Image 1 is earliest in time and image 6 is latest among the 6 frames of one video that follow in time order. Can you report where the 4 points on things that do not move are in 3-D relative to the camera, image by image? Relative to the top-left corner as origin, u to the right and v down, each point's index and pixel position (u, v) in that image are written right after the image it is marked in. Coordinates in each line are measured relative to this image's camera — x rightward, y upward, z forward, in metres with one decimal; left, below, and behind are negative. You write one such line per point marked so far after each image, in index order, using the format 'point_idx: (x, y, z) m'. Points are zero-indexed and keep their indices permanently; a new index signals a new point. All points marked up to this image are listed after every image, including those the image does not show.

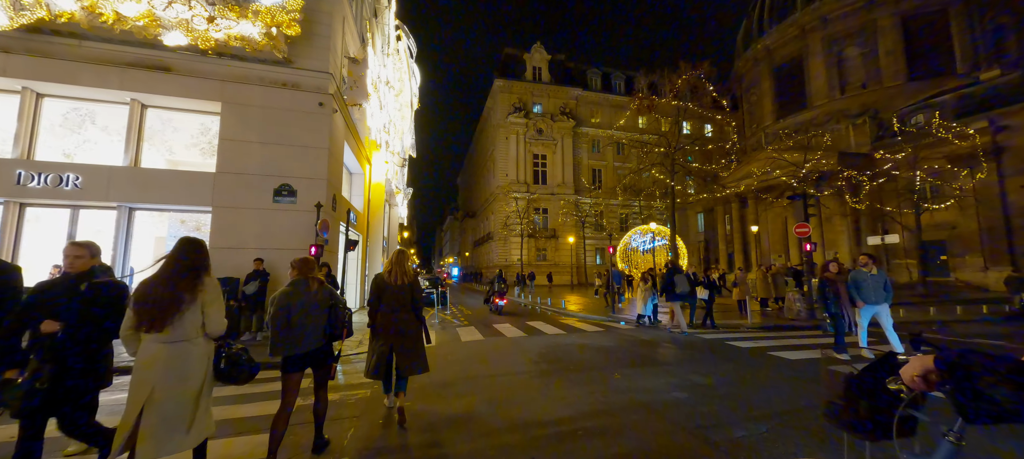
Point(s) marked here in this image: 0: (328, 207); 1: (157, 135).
0: (-5.6, +0.7, +11.1) m
1: (-10.0, +2.6, +10.1) m
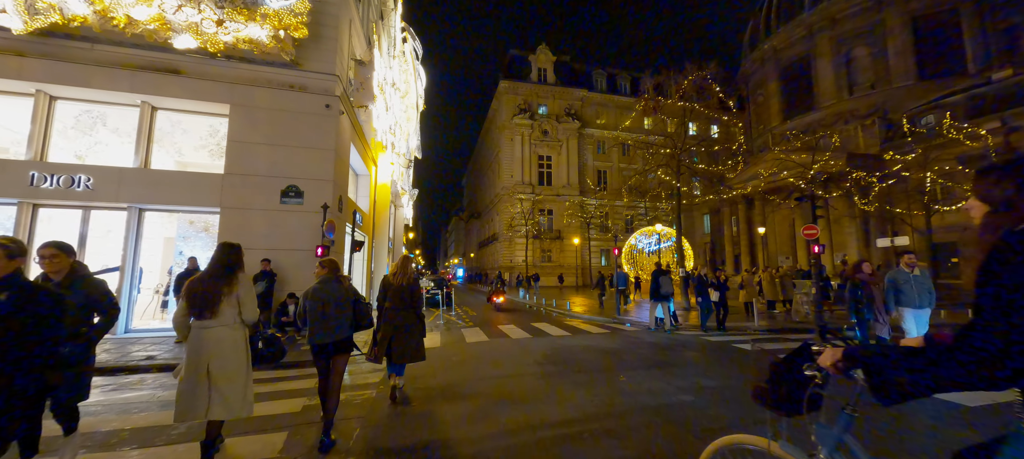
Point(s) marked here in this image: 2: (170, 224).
0: (-5.5, +0.7, +11.1) m
1: (-9.9, +2.6, +10.3) m
2: (-9.6, +0.2, +10.2) m
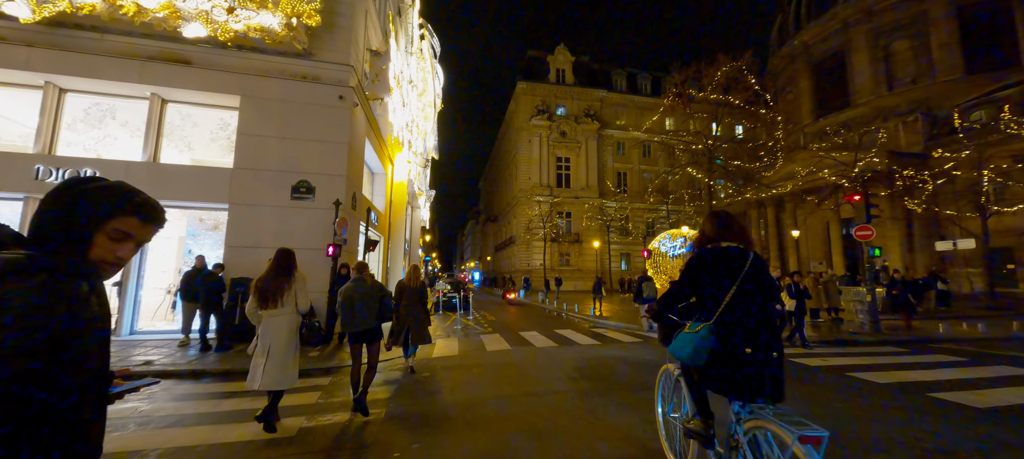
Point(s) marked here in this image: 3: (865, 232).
0: (-4.8, +0.7, +10.5) m
1: (-9.2, +2.7, +9.9) m
2: (-9.0, +0.2, +9.7) m
3: (+12.5, -0.1, +12.7) m
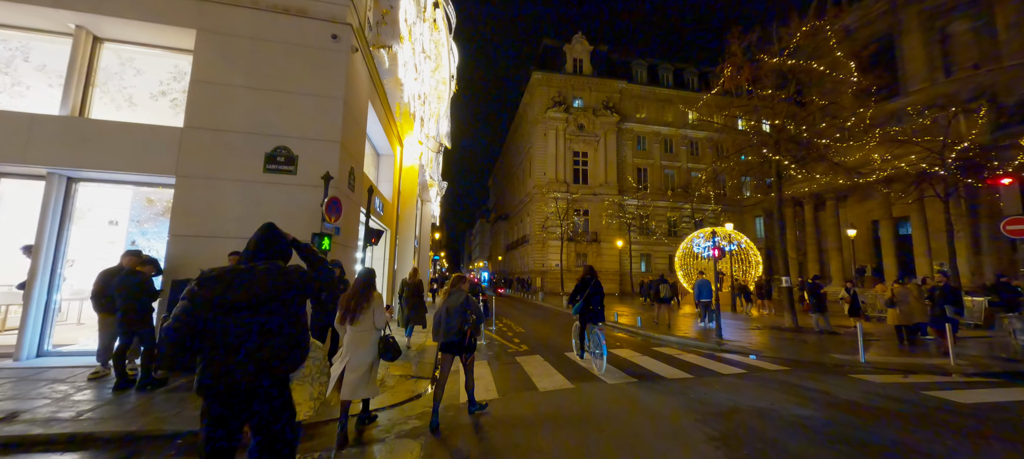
0: (-3.7, +1.0, +7.9) m
1: (-8.1, +3.0, +7.3) m
2: (-7.9, +0.6, +7.2) m
3: (+13.6, +0.1, +9.7) m
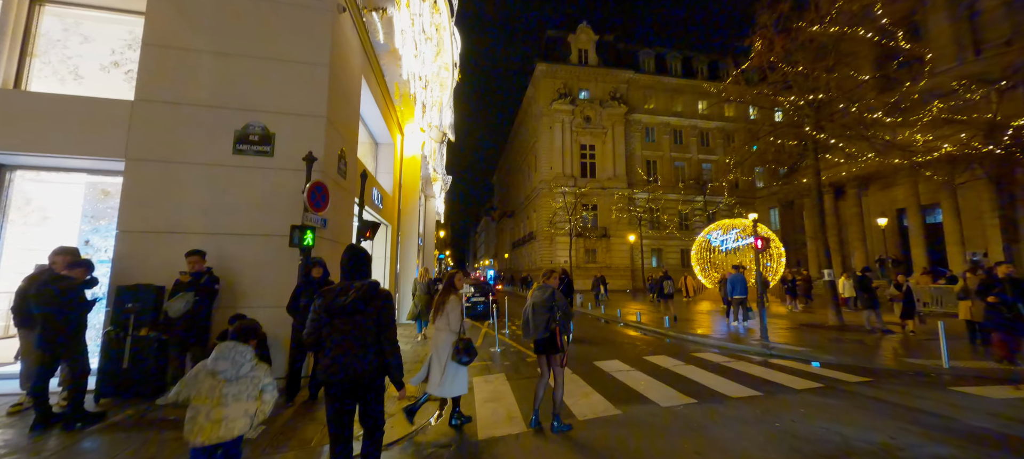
0: (-3.3, +1.2, +6.6) m
1: (-7.8, +3.1, +6.1) m
2: (-7.5, +0.6, +6.0) m
3: (+14.0, +0.5, +8.3) m
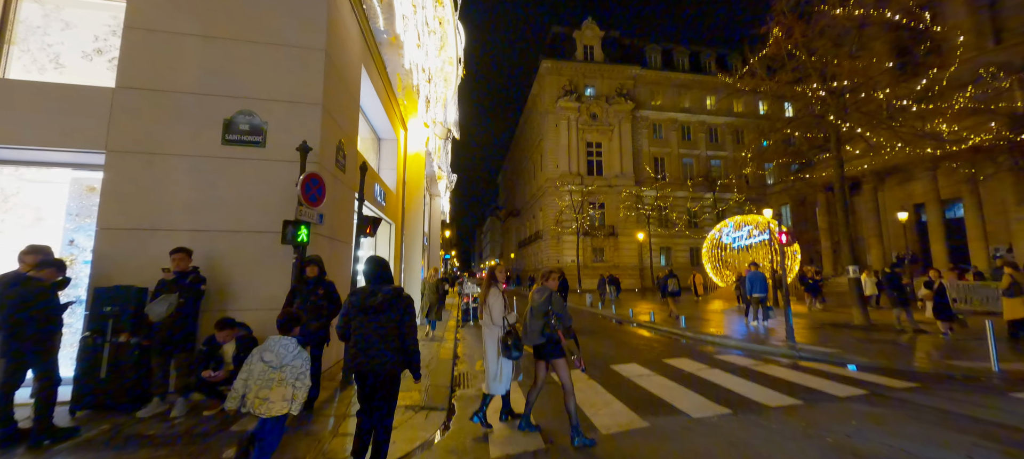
0: (-3.2, +1.2, +6.2) m
1: (-7.6, +3.1, +5.7) m
2: (-7.3, +0.7, +5.6) m
3: (+14.2, +0.8, +7.6) m
